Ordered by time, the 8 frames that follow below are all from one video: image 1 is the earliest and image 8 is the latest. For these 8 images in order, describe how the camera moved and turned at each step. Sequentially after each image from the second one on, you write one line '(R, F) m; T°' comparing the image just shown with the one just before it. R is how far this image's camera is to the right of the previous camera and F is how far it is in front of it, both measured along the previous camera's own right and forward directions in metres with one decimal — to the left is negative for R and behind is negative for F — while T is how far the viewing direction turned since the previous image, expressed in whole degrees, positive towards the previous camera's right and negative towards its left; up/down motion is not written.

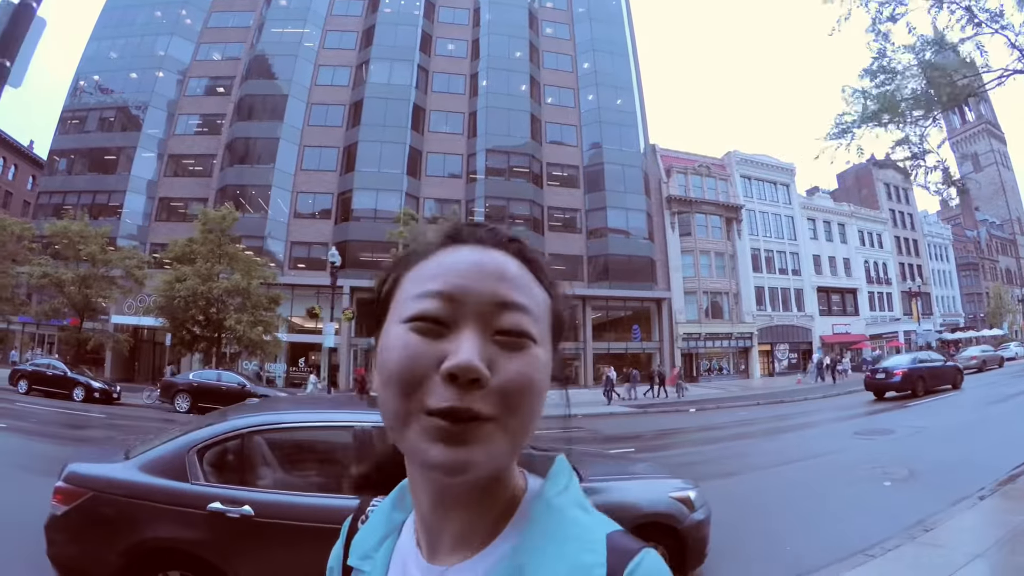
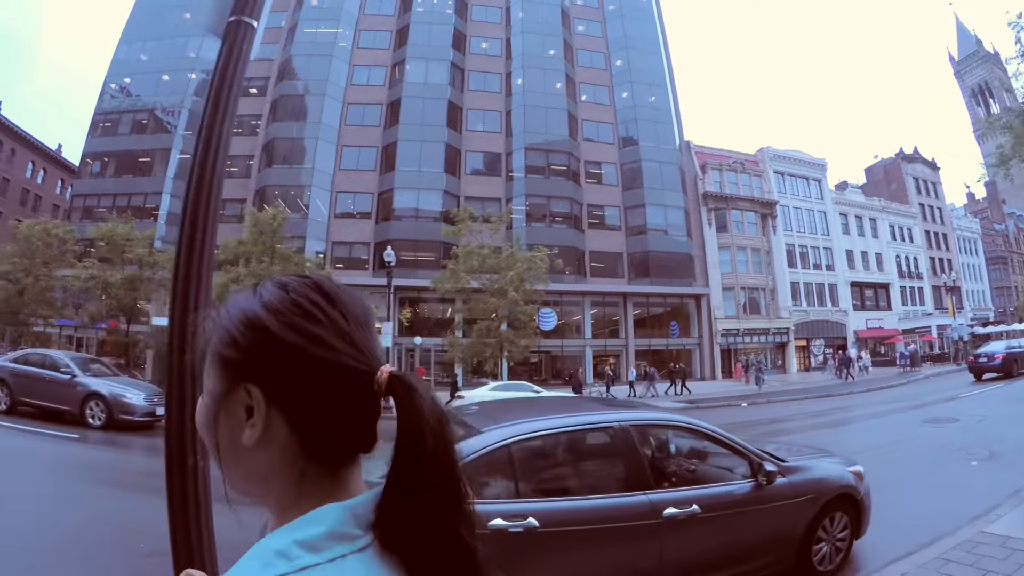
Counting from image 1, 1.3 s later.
(-1.9, +0.1) m; 0°
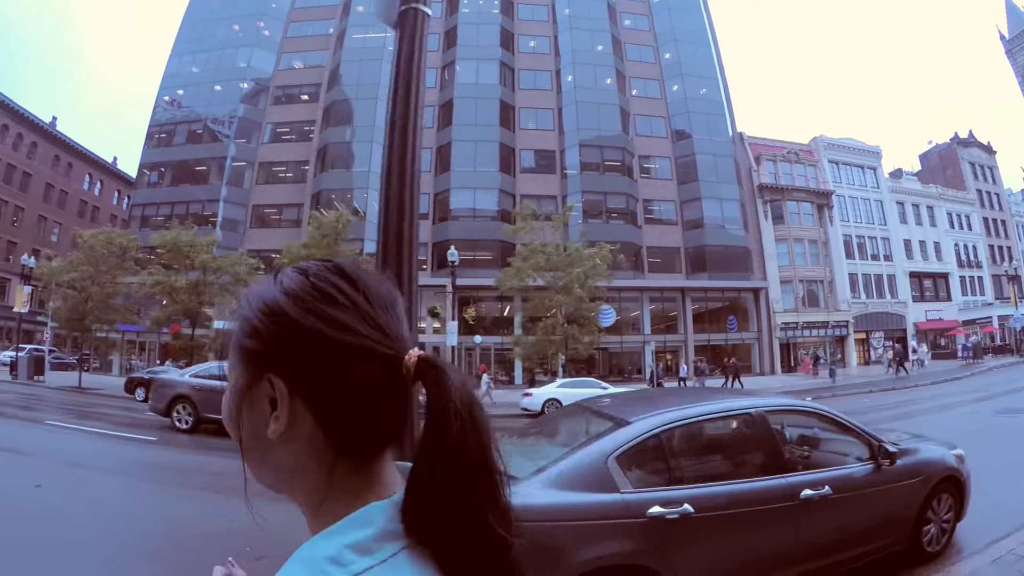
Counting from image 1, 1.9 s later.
(-1.9, +0.1) m; -2°
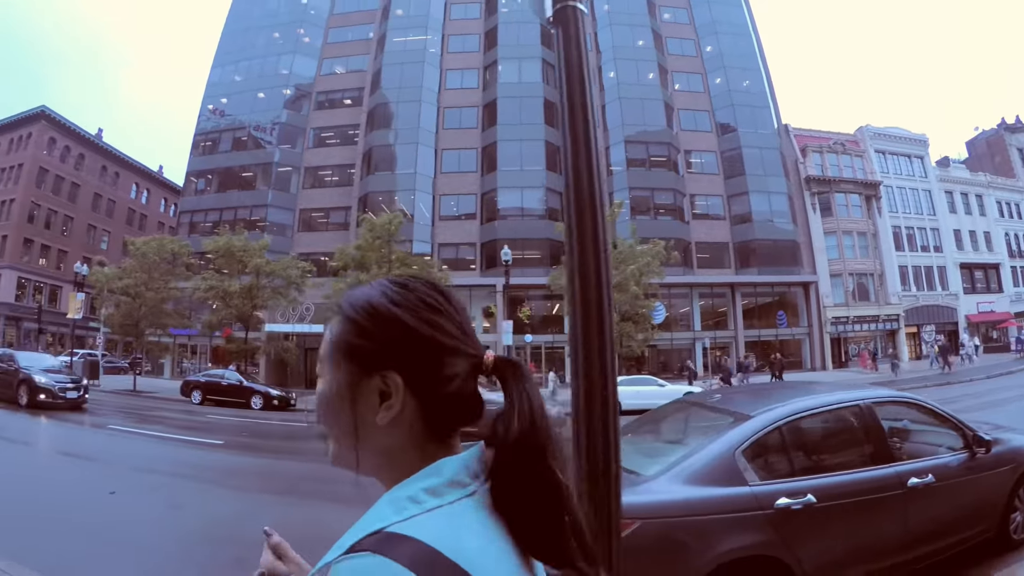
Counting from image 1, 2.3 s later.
(-1.6, 0.0) m; -2°
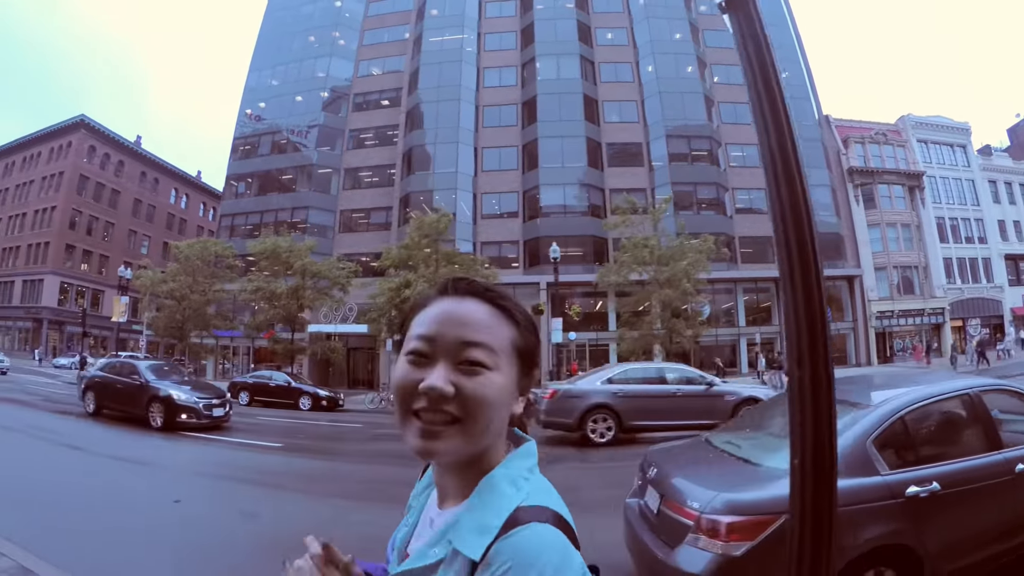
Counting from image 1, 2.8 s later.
(-1.5, 0.0) m; -1°
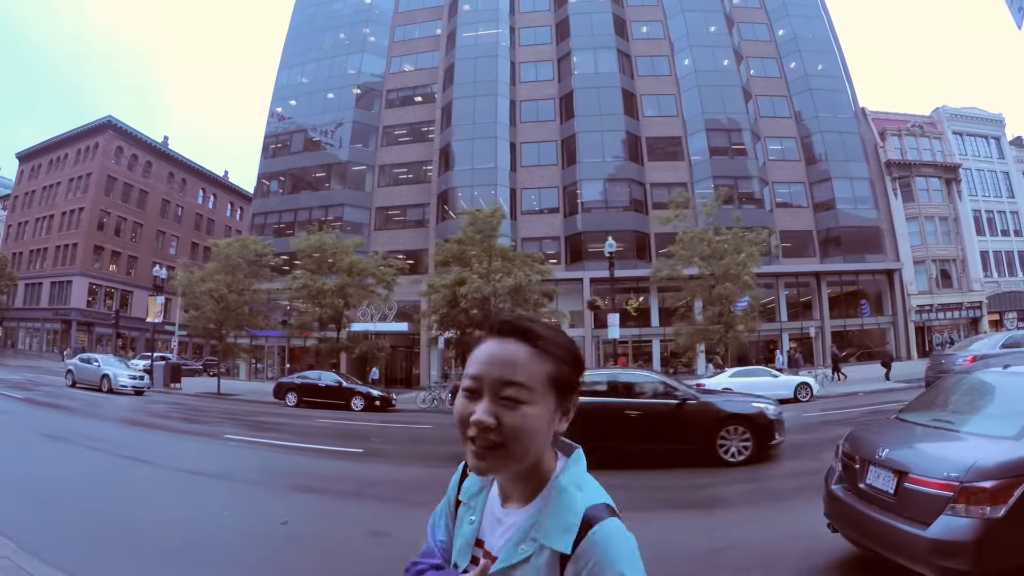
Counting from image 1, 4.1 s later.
(-1.8, +0.2) m; 0°
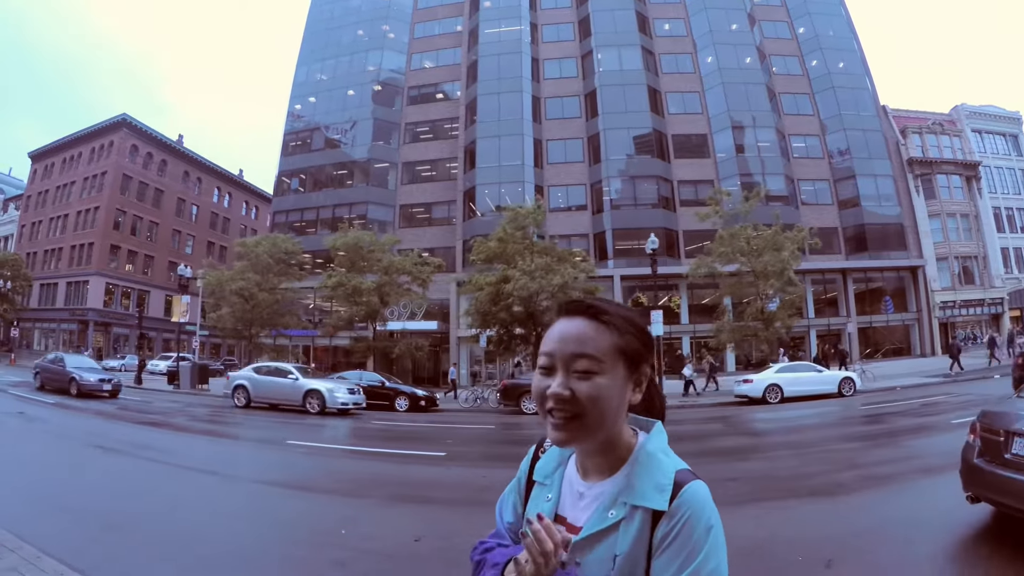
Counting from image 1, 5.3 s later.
(-1.5, +0.1) m; 0°
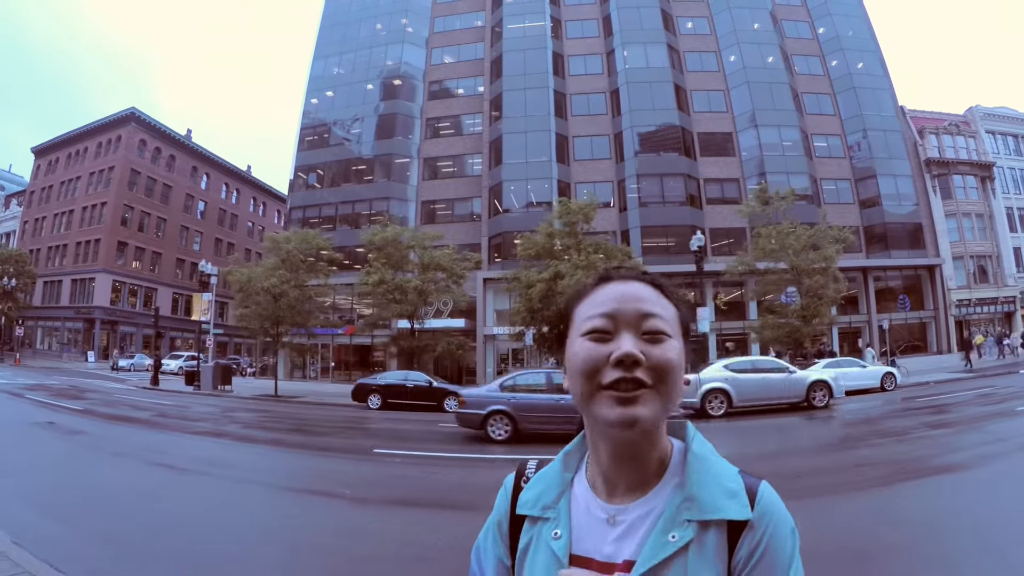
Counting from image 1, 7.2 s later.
(-1.7, +0.2) m; +1°
